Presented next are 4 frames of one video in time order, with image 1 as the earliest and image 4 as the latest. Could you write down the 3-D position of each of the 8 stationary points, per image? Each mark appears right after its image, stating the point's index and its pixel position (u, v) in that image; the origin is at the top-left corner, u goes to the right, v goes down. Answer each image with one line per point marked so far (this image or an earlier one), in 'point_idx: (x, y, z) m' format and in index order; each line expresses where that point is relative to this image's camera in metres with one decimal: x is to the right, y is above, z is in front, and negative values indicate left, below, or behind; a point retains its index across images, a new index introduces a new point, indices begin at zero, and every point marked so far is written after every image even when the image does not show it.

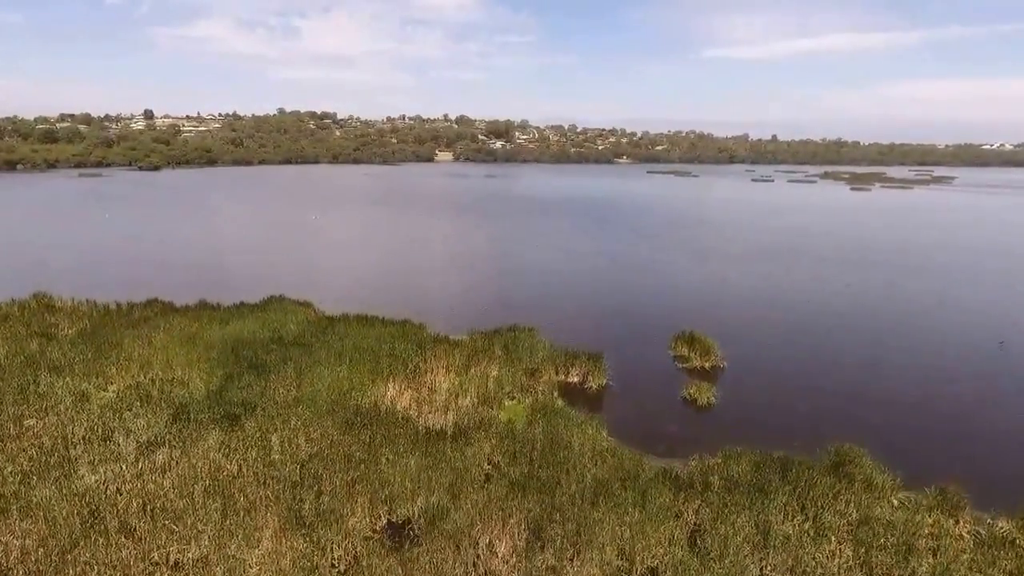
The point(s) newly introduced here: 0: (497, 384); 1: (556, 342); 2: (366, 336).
0: (-0.3, -1.6, +10.4) m
1: (+1.2, -1.3, +17.6) m
2: (-2.7, -0.9, +12.1) m
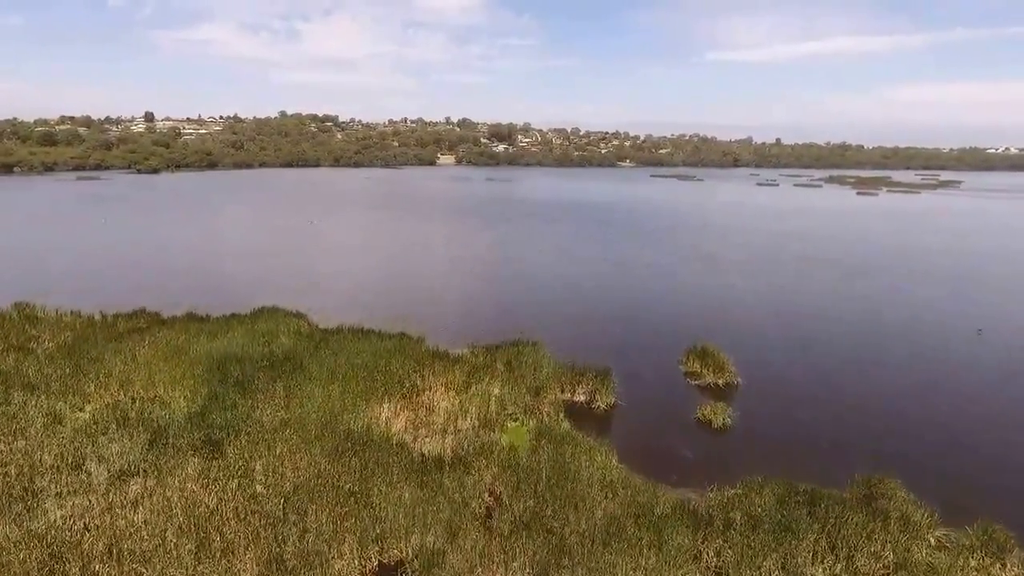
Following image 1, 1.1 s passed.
0: (-0.2, -1.8, +9.8) m
1: (+1.2, -1.5, +17.0) m
2: (-2.7, -1.1, +11.5) m
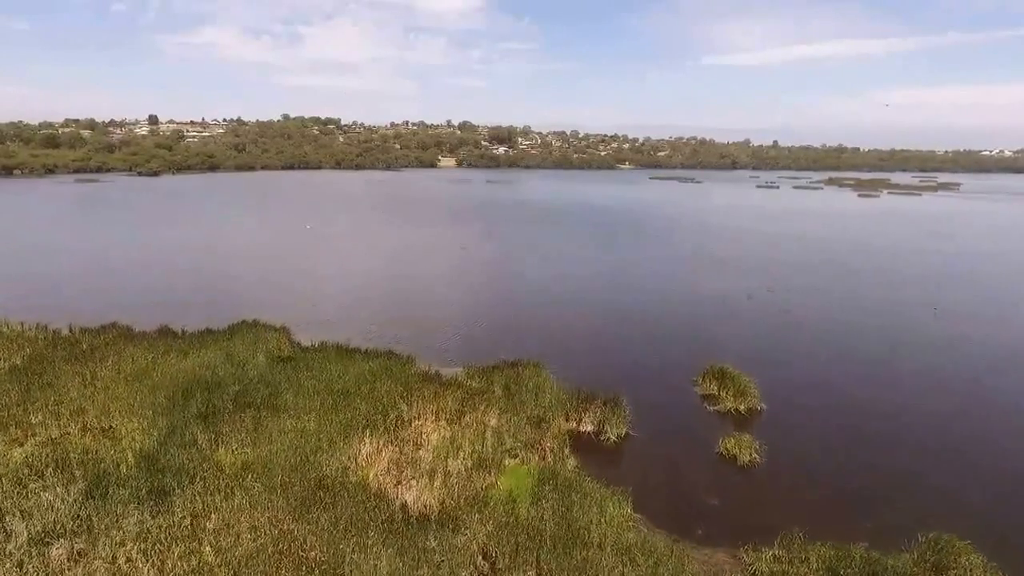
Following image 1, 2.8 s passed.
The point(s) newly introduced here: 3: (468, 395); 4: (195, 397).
0: (-0.2, -2.0, +8.6) m
1: (+1.2, -1.8, +15.8) m
2: (-2.7, -1.4, +10.4) m
3: (-0.7, -1.6, +9.8) m
4: (-4.6, -1.6, +9.4) m
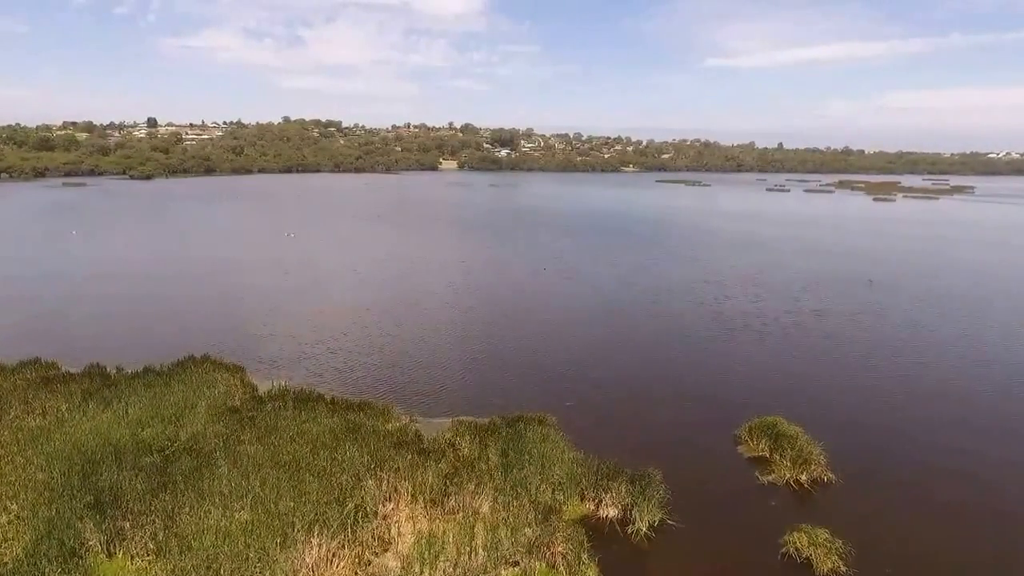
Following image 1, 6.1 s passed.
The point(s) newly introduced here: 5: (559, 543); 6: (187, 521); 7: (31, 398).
0: (-0.2, -2.5, +6.4) m
1: (+1.2, -2.3, +13.6) m
2: (-2.7, -1.9, +8.2) m
3: (-0.7, -2.1, +7.6) m
4: (-4.6, -2.1, +7.3) m
5: (+0.5, -2.6, +6.6) m
6: (-3.3, -2.3, +6.4) m
7: (-7.0, -1.6, +9.4) m
